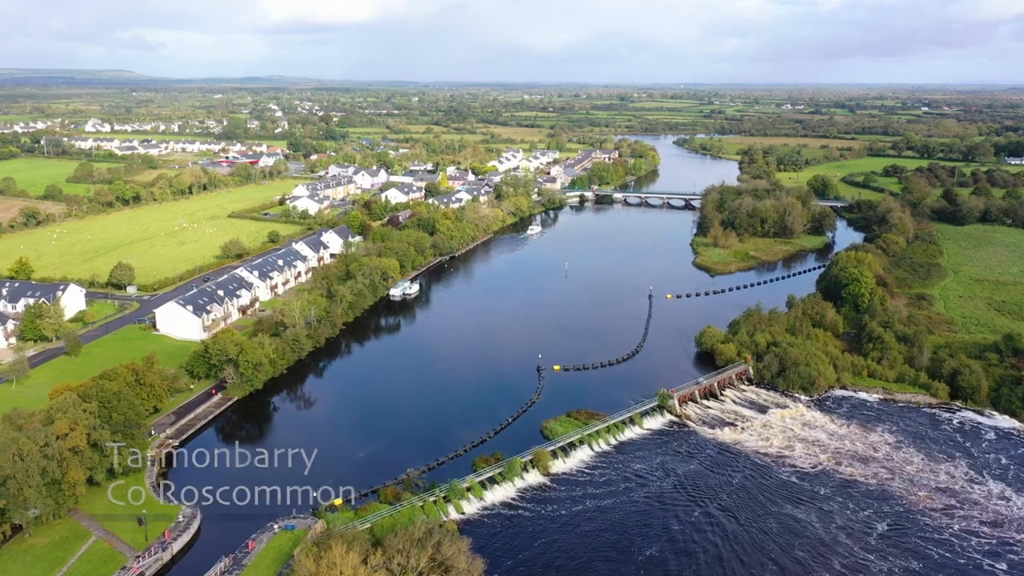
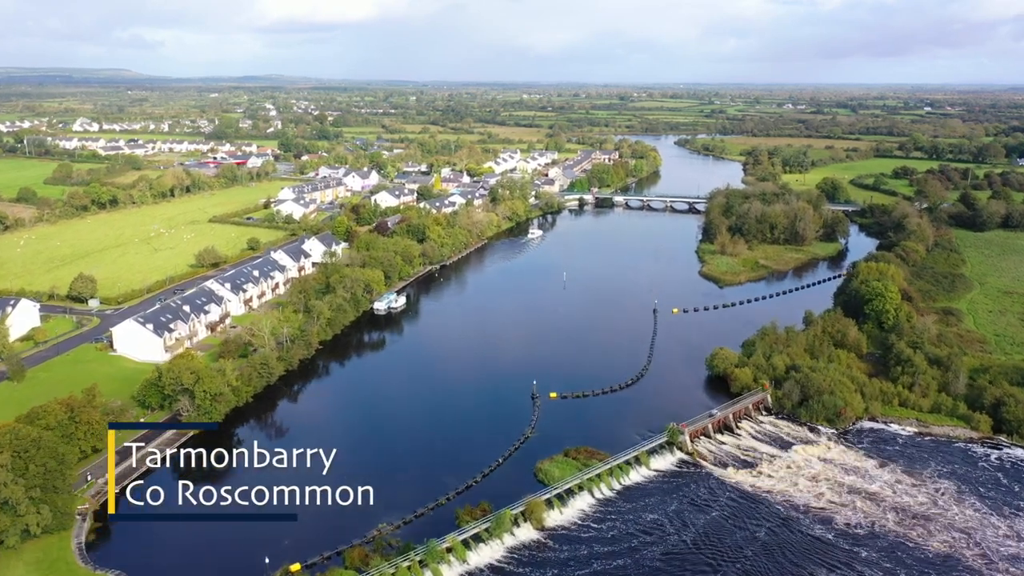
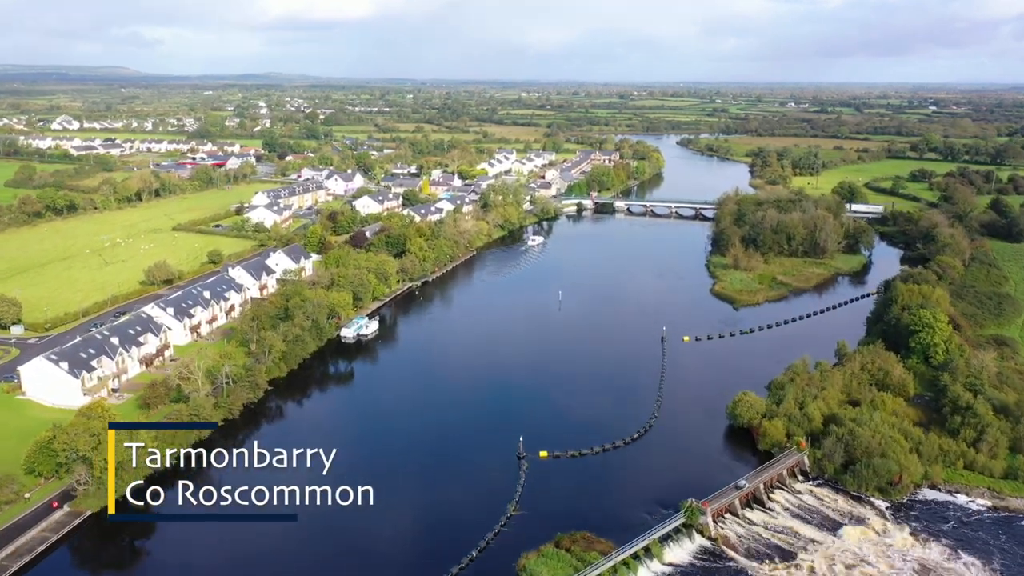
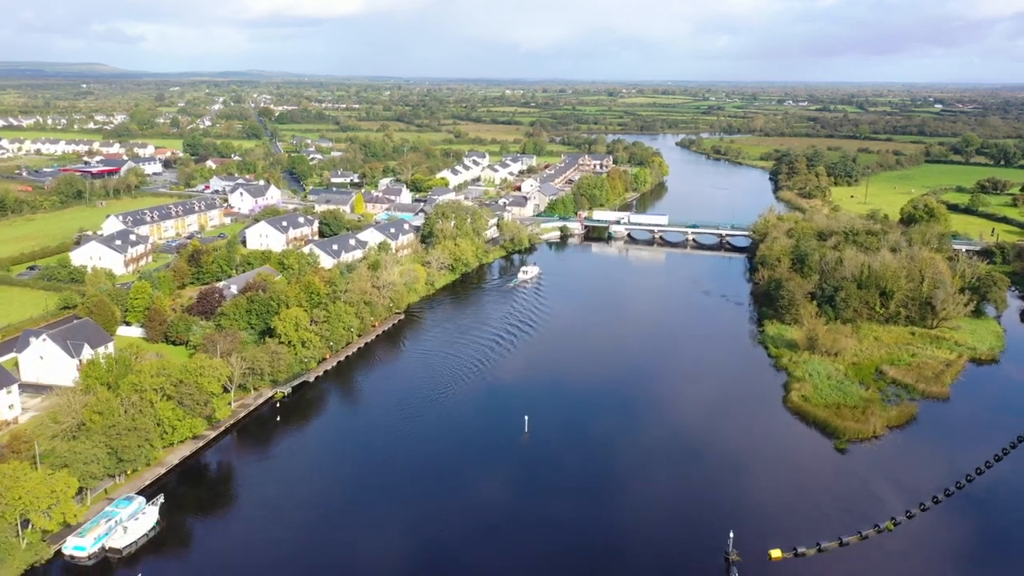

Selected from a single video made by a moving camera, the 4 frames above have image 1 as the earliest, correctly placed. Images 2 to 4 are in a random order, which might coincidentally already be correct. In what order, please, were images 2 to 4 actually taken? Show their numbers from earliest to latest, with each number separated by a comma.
2, 3, 4
